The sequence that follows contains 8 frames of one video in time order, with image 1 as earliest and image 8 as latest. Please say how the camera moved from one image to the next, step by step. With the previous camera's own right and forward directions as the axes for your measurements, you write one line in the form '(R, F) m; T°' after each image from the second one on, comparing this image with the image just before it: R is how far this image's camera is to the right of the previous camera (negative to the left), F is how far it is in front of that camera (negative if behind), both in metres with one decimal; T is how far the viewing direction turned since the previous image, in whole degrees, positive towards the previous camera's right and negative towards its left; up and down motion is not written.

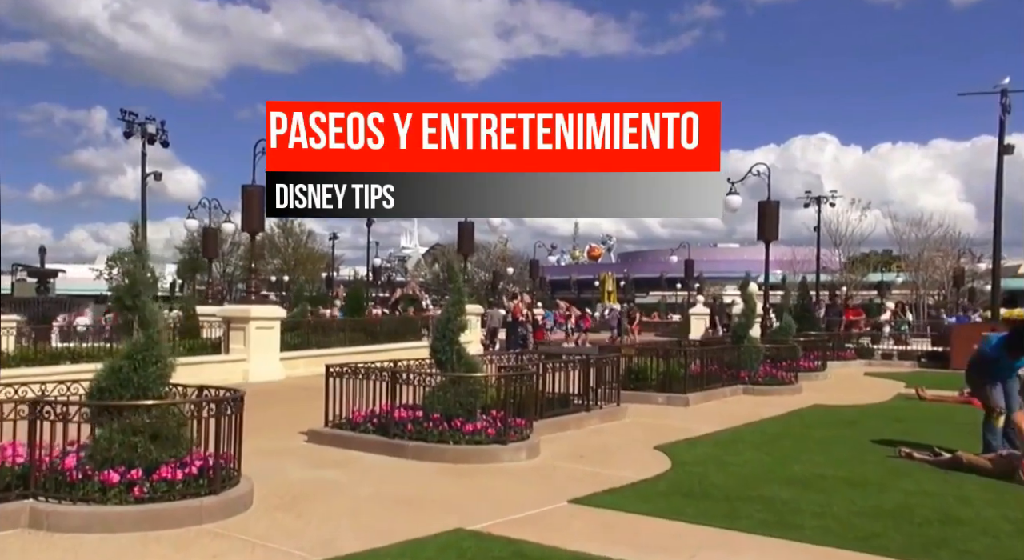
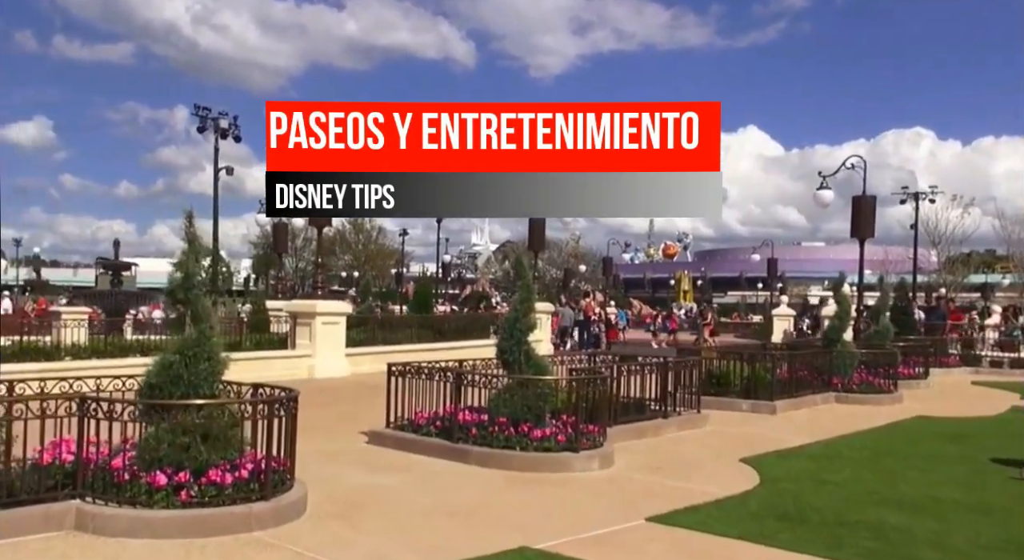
(0.0, +0.6) m; -4°
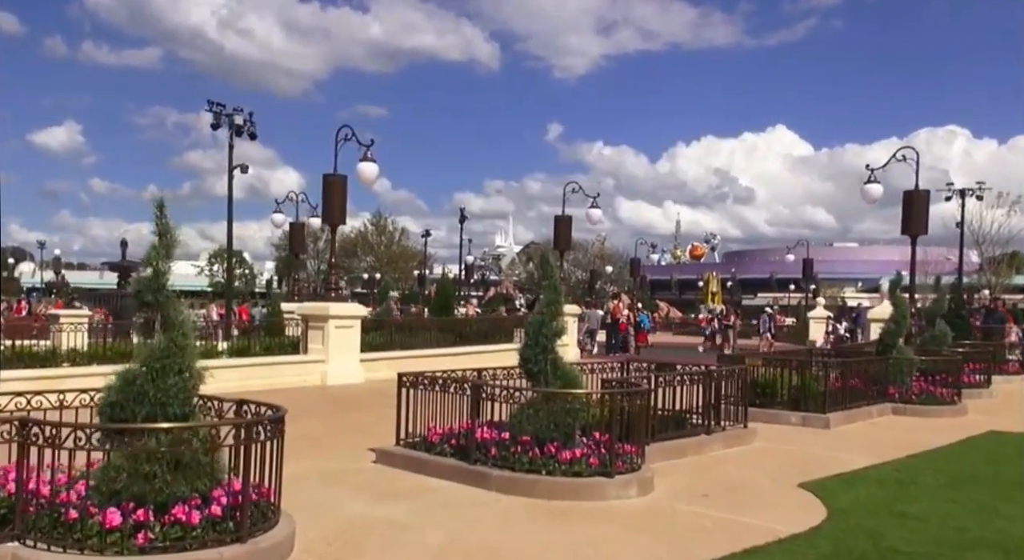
(0.0, +1.2) m; -1°
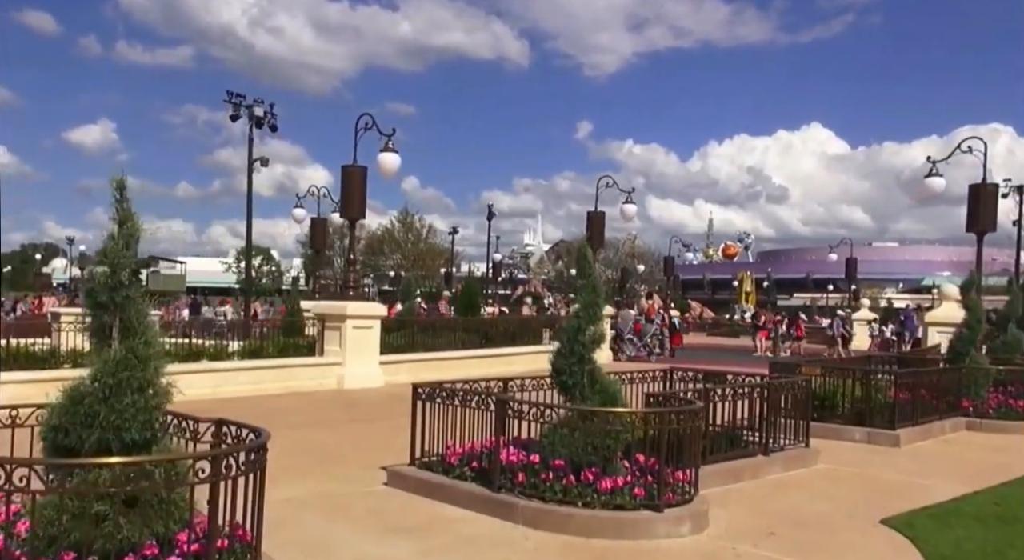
(0.0, +1.2) m; -2°
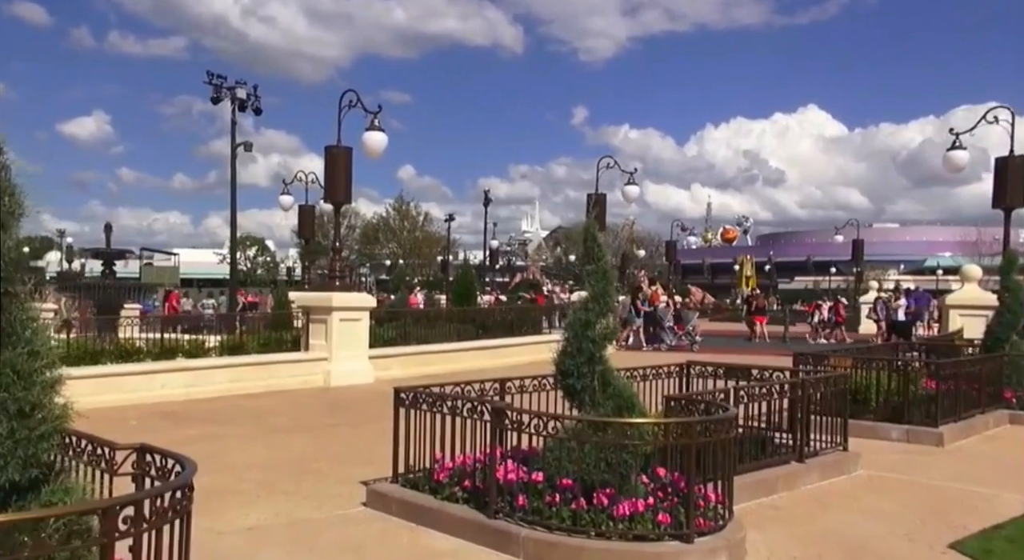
(0.0, +1.2) m; 0°
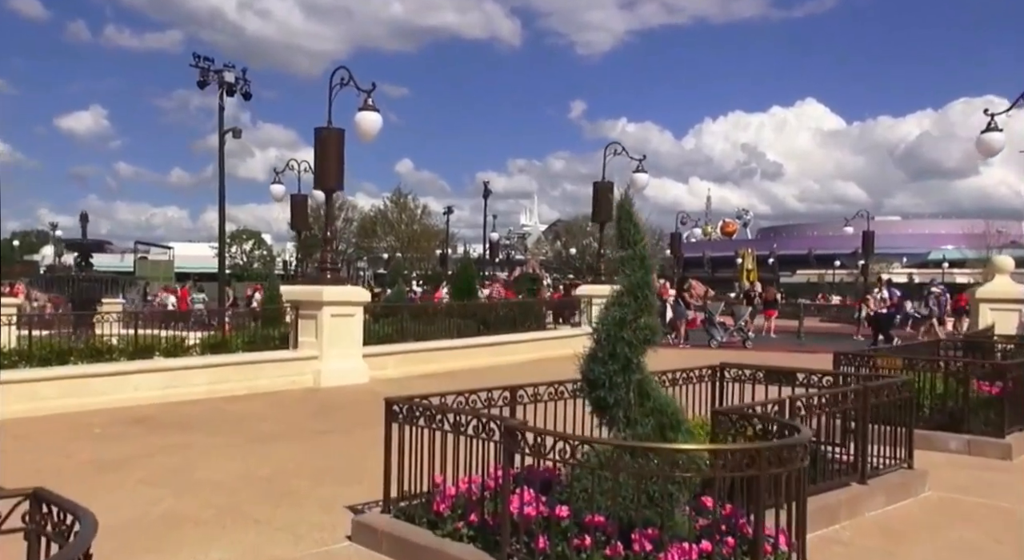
(-0.1, +1.2) m; 0°
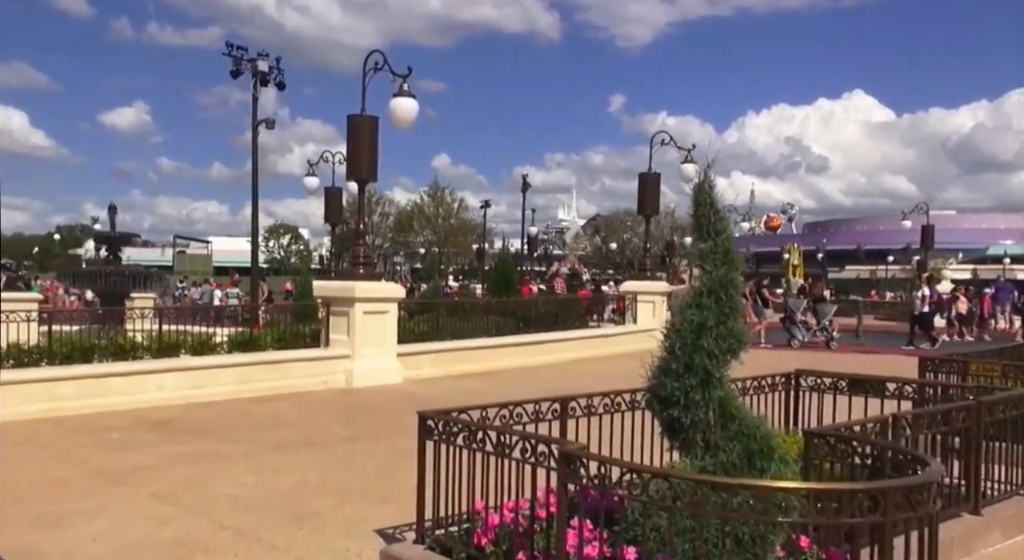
(-0.1, +0.8) m; -2°
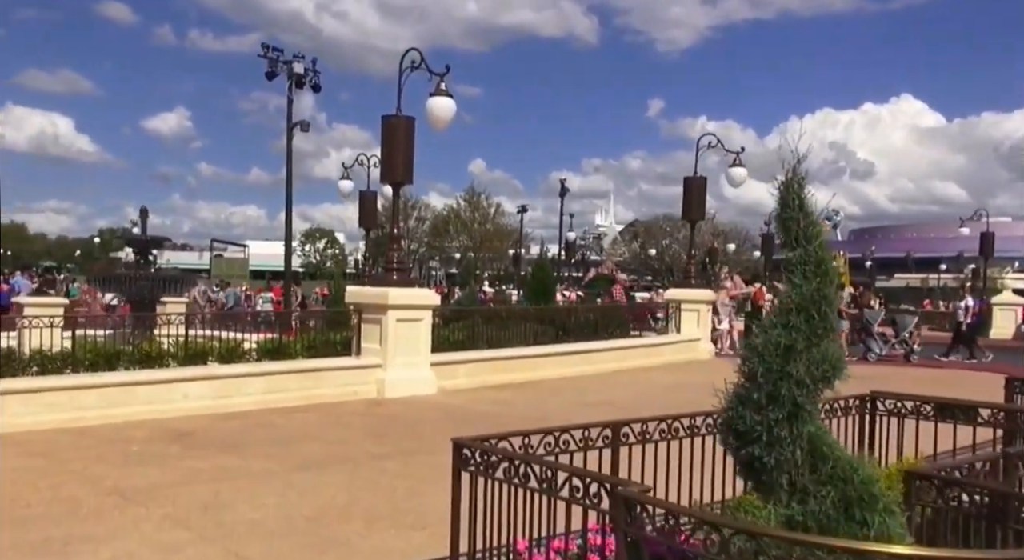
(-0.1, +0.6) m; -2°
